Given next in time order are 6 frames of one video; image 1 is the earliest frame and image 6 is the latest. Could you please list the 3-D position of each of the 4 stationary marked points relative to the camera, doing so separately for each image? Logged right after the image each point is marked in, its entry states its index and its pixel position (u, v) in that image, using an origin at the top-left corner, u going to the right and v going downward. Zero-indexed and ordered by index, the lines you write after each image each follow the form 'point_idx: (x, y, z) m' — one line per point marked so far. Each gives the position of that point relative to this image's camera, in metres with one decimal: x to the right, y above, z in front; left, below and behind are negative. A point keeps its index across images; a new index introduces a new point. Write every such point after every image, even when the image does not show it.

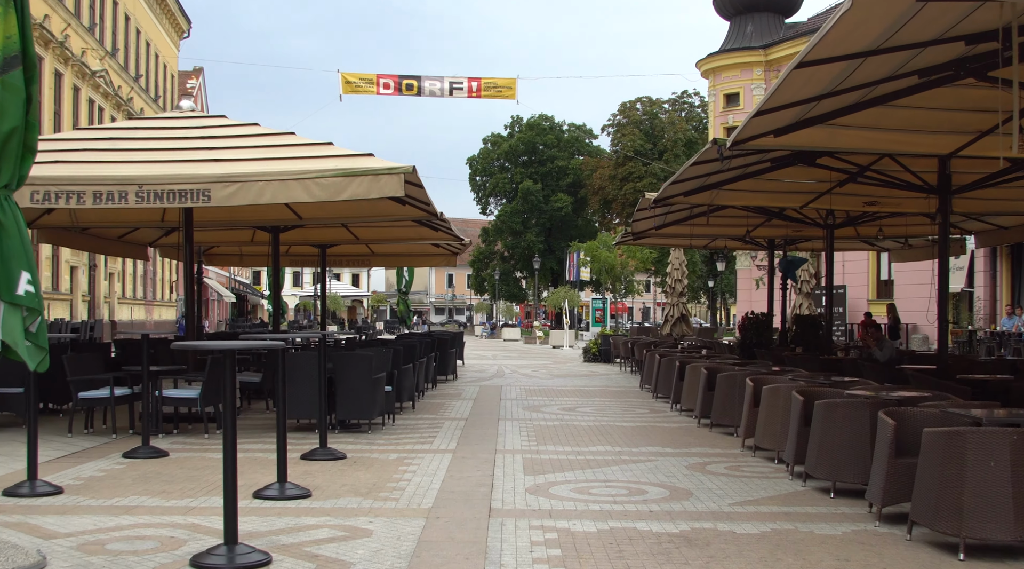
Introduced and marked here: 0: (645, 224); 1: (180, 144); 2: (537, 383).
0: (+2.3, +1.1, +17.2) m
1: (-3.7, +1.6, +10.7) m
2: (+0.5, -1.9, +19.0) m
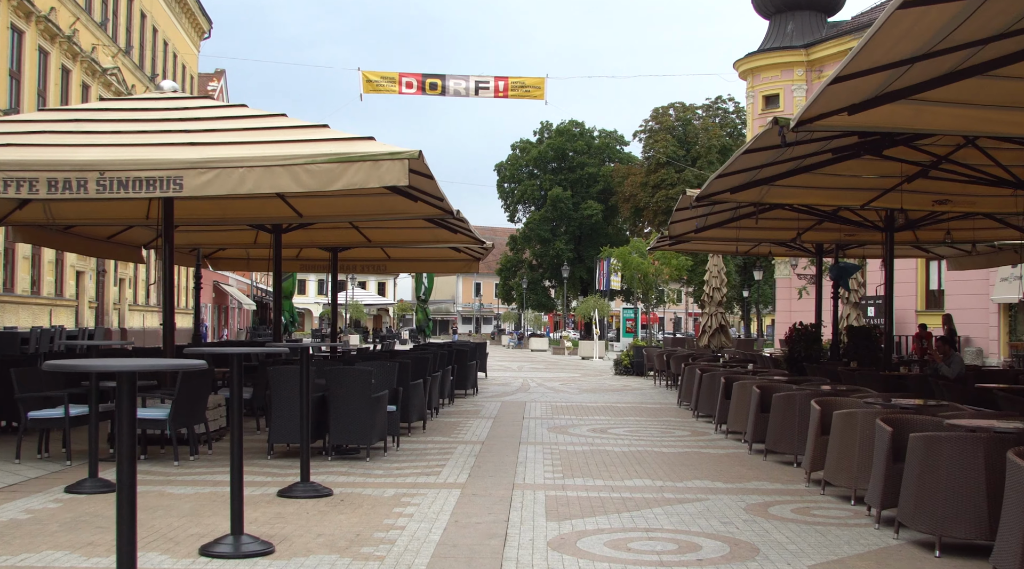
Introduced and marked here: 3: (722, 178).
0: (+2.8, +1.0, +15.6) m
1: (-3.5, +1.5, +9.4) m
2: (+1.0, -2.1, +17.5) m
3: (+2.5, +1.3, +11.6) m
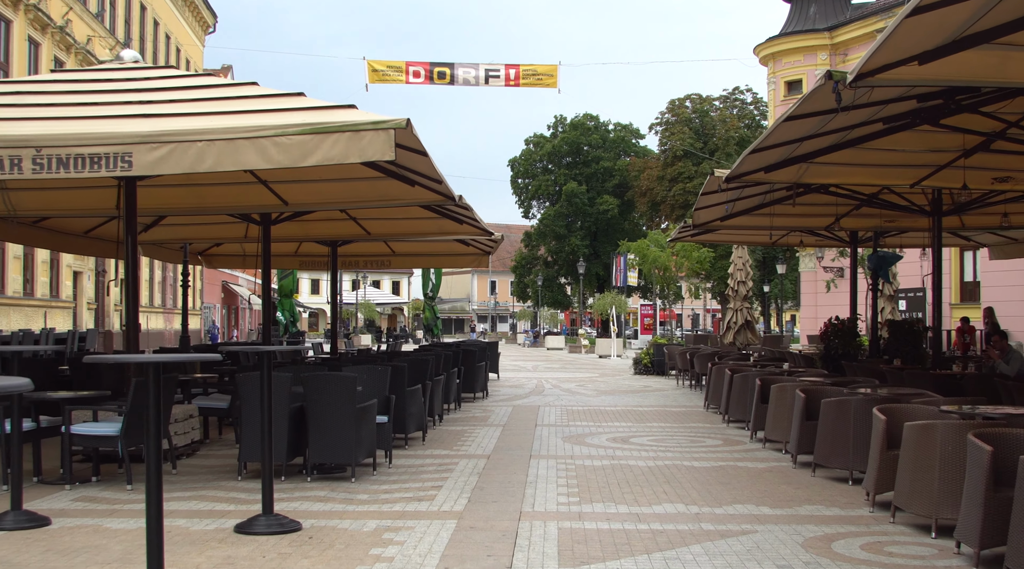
0: (+2.9, +1.1, +14.3) m
1: (-3.4, +1.6, +8.2) m
2: (+1.2, -2.0, +16.3) m
3: (+2.6, +1.4, +10.3) m
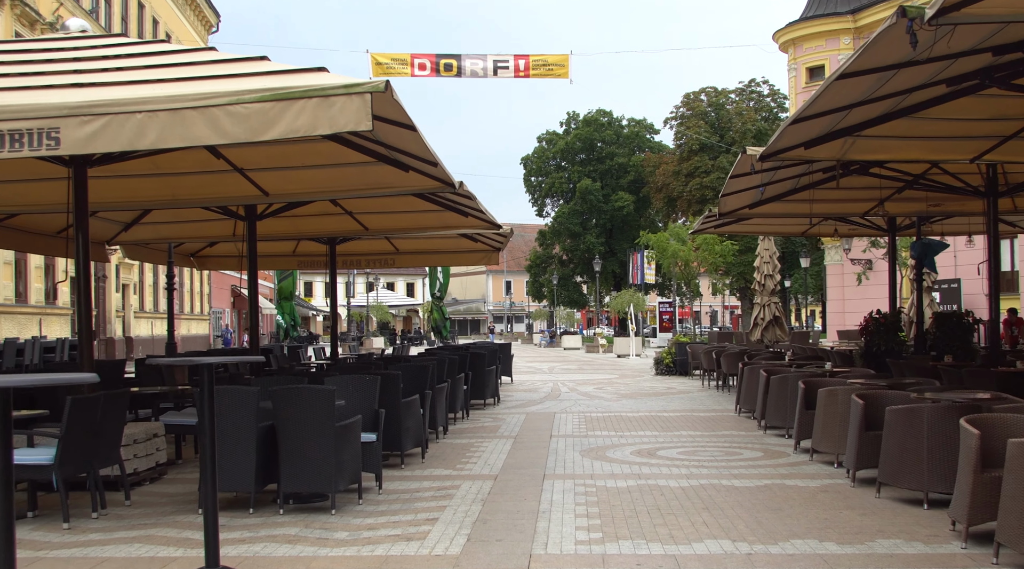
0: (+3.0, +1.2, +13.0) m
1: (-3.4, +1.6, +7.0) m
2: (+1.4, -1.9, +15.0) m
3: (+2.6, +1.5, +9.0) m
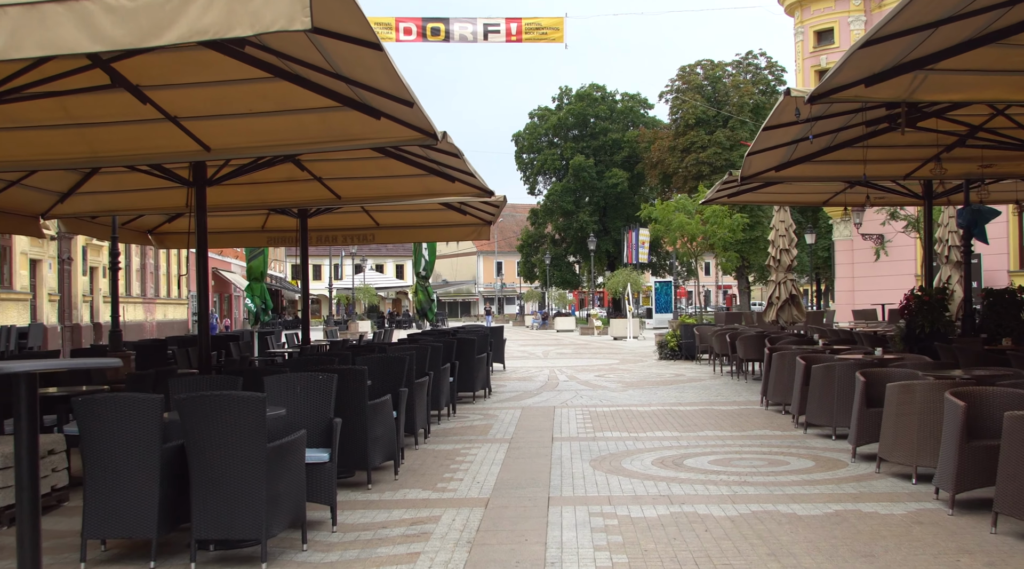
0: (+2.9, +1.5, +11.3) m
1: (-3.4, +1.7, +5.2) m
2: (+1.3, -1.6, +13.3) m
3: (+2.6, +1.7, +7.2) m
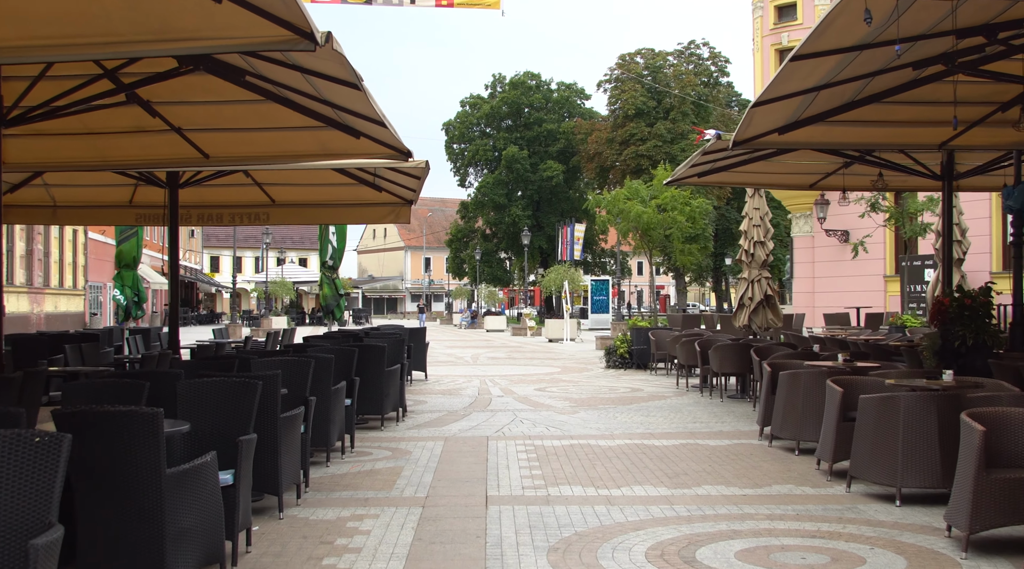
0: (+2.3, +1.5, +8.5) m
1: (-3.6, +1.8, +1.9) m
2: (+0.4, -1.5, +10.3) m
3: (+2.2, +1.7, +4.4) m
